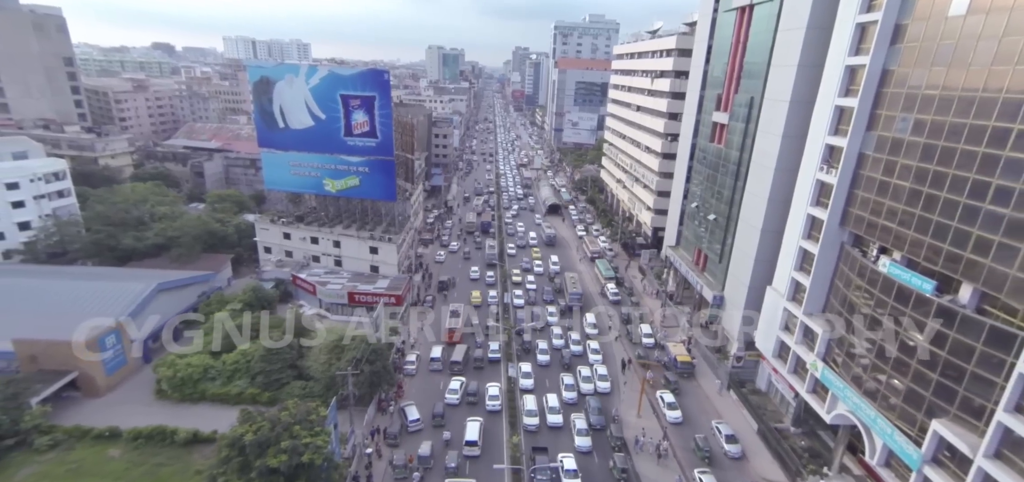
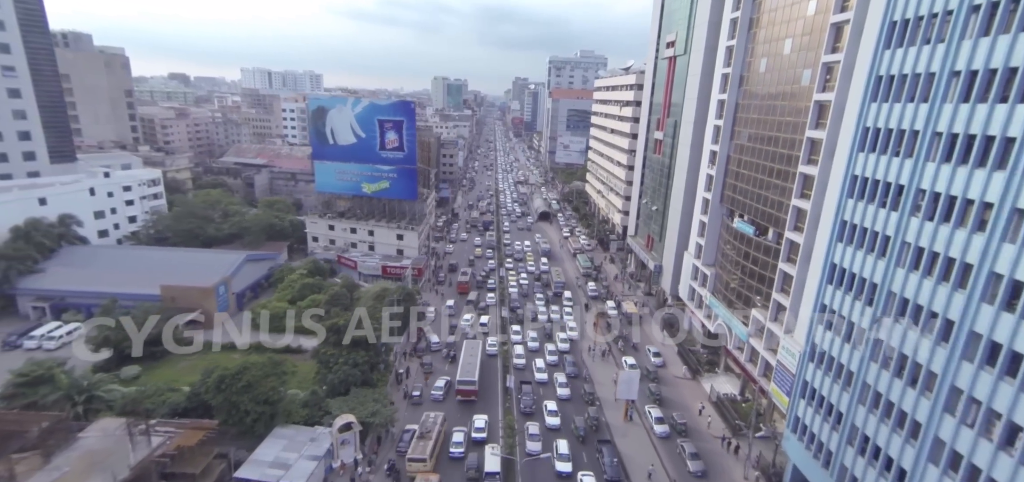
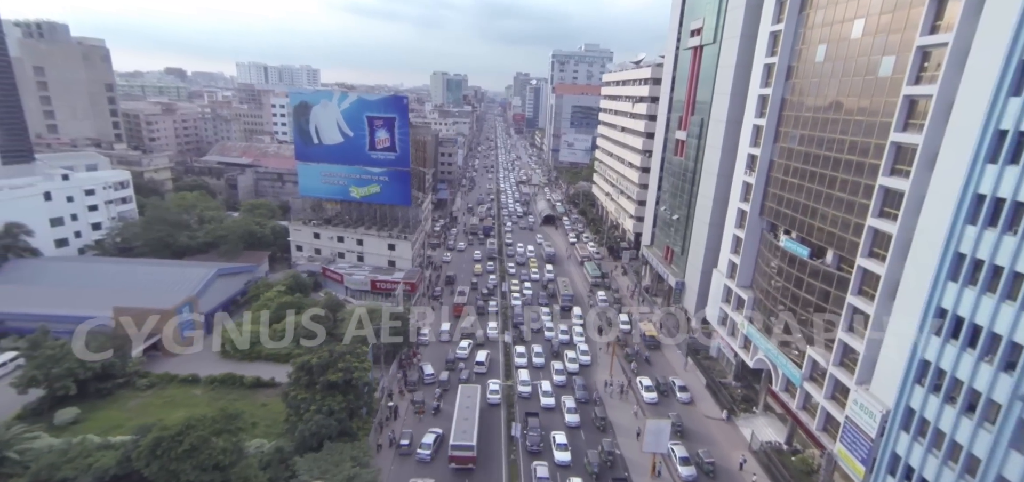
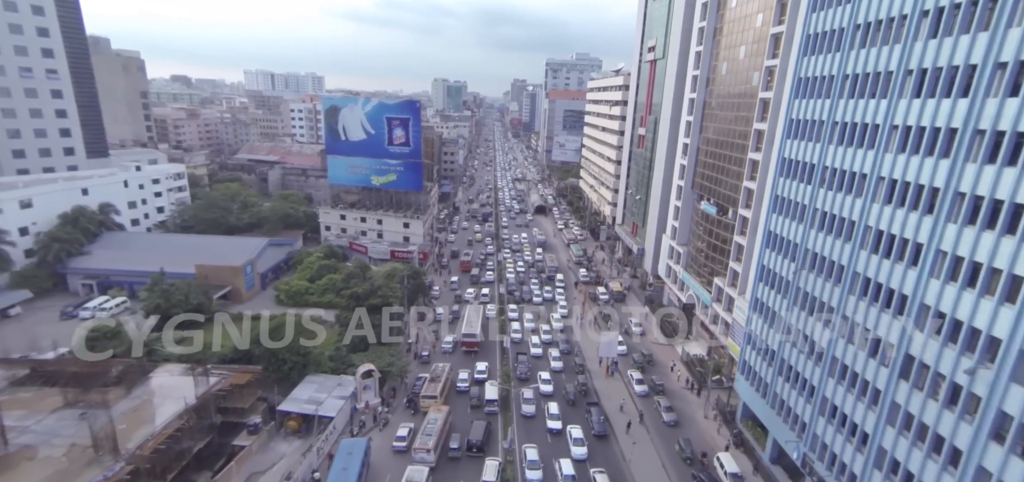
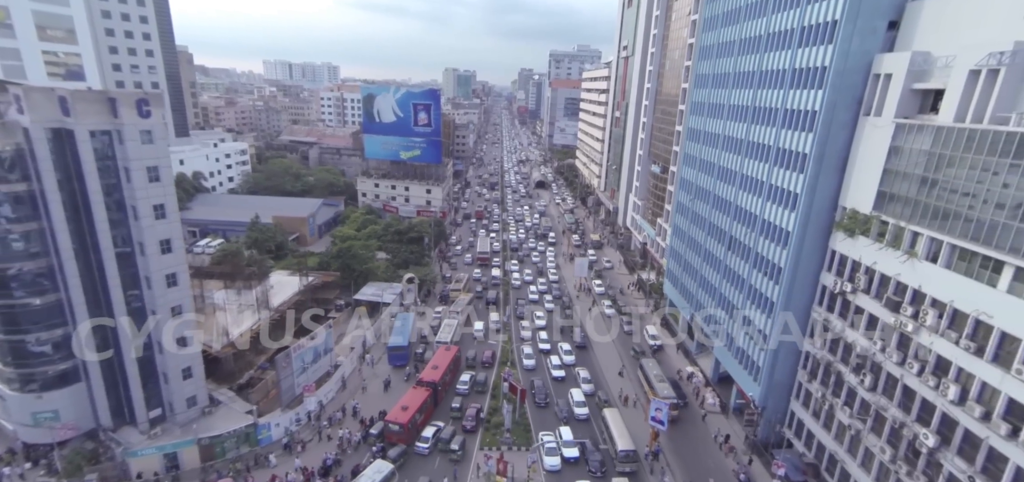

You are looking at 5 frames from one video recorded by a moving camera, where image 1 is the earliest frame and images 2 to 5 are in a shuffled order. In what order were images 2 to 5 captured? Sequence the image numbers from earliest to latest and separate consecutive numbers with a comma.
3, 2, 4, 5
